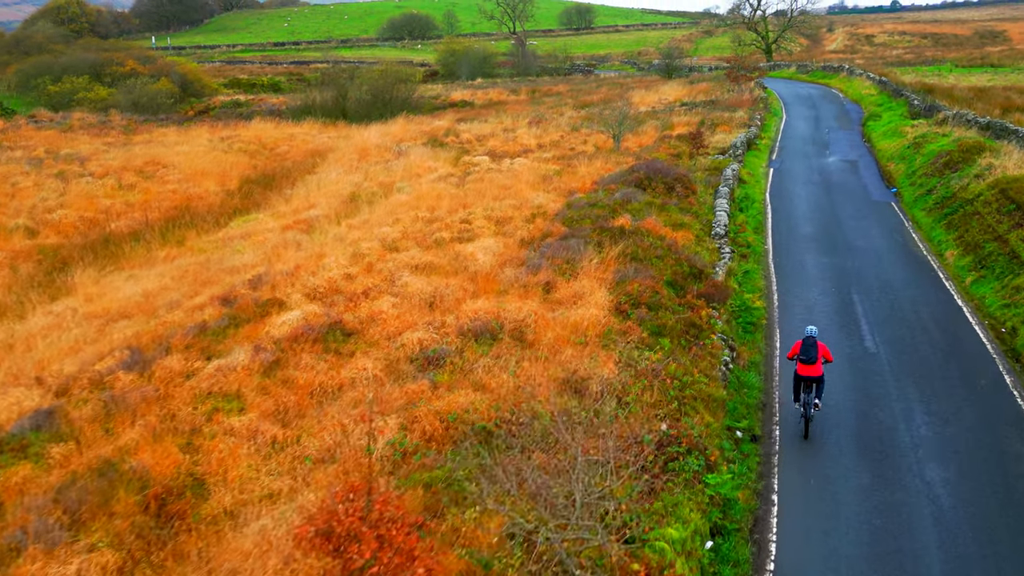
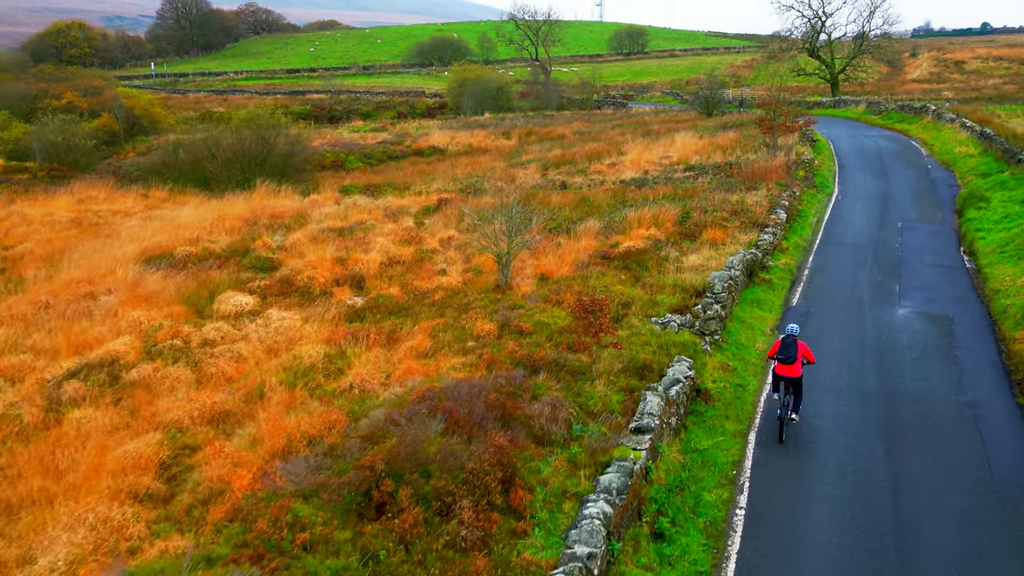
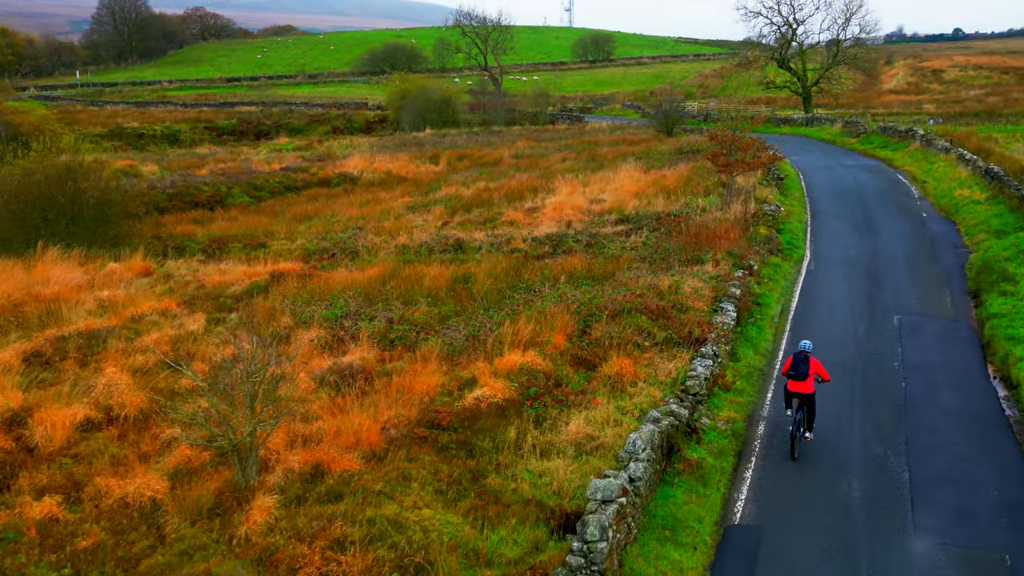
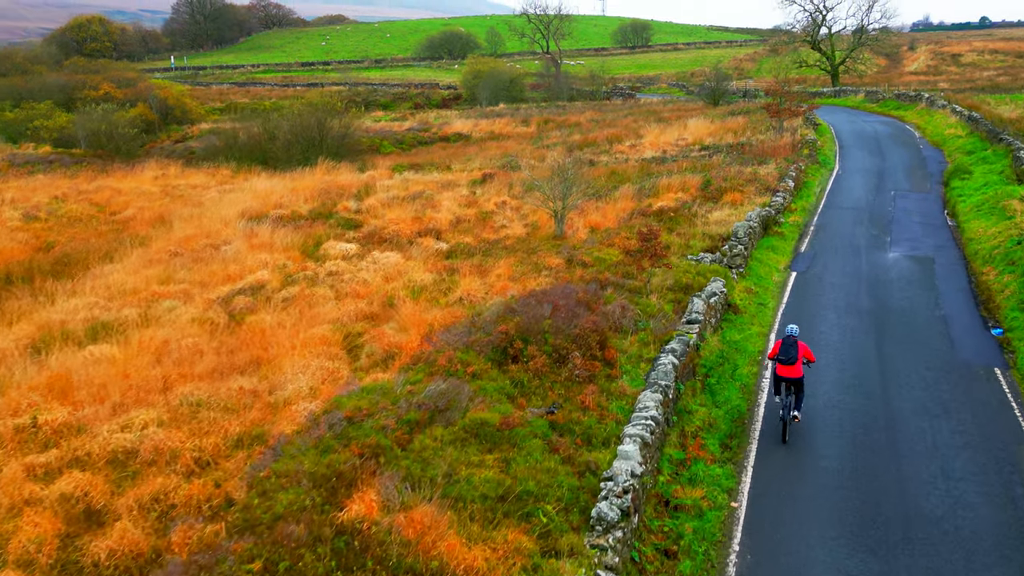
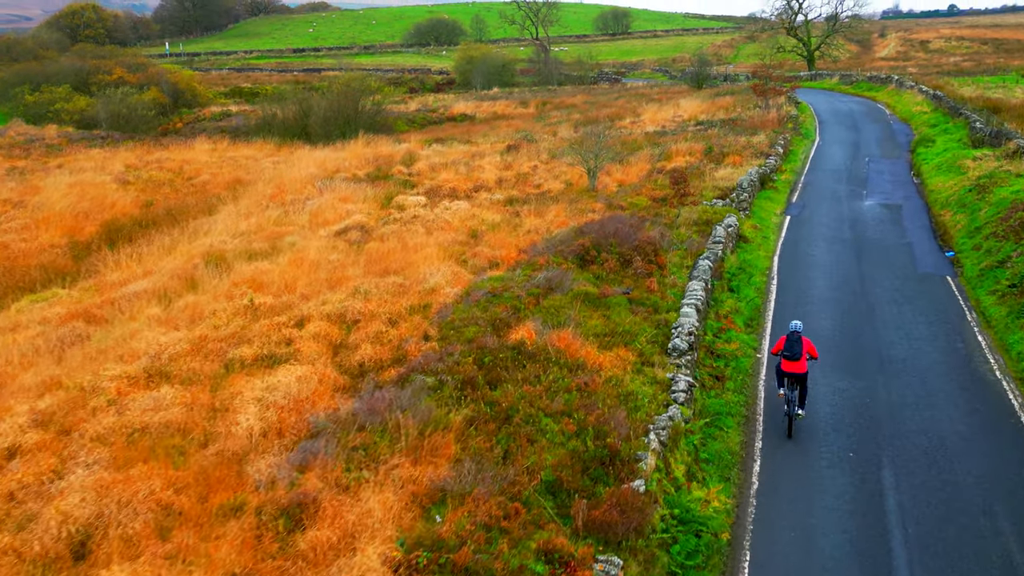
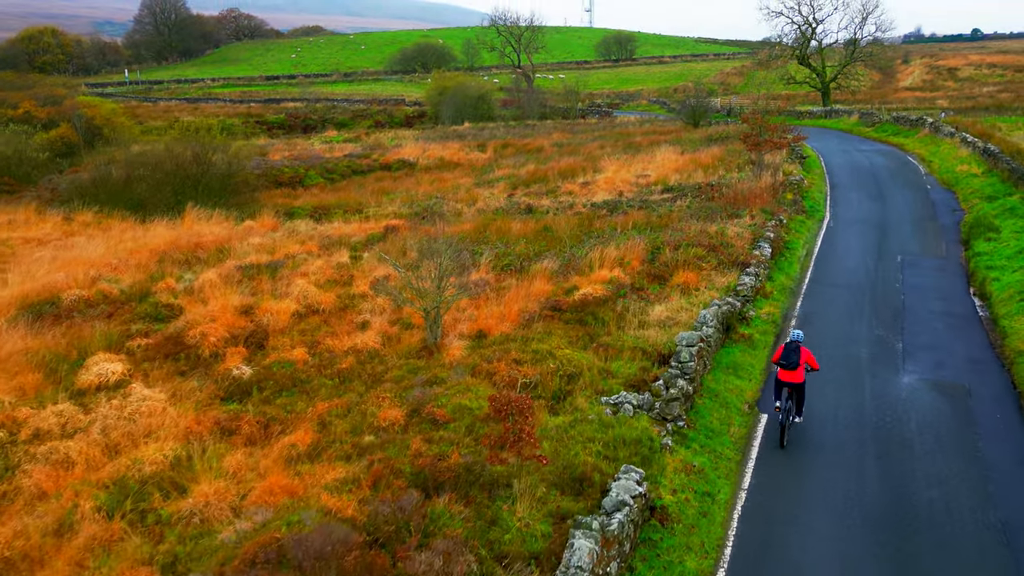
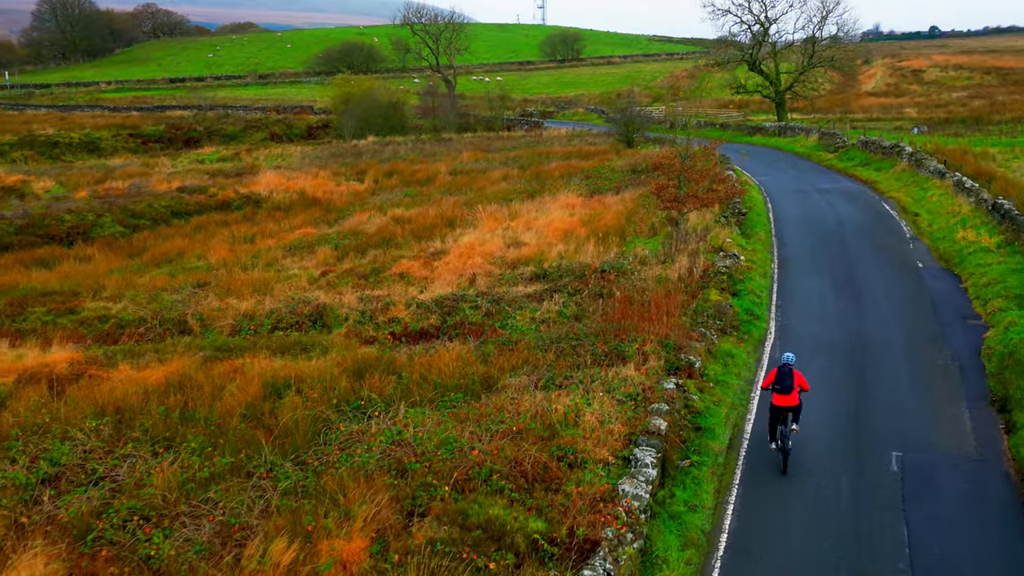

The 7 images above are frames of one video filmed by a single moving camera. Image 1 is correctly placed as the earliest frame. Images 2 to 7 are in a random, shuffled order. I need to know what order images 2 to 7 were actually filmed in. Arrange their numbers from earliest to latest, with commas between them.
5, 4, 2, 6, 3, 7
